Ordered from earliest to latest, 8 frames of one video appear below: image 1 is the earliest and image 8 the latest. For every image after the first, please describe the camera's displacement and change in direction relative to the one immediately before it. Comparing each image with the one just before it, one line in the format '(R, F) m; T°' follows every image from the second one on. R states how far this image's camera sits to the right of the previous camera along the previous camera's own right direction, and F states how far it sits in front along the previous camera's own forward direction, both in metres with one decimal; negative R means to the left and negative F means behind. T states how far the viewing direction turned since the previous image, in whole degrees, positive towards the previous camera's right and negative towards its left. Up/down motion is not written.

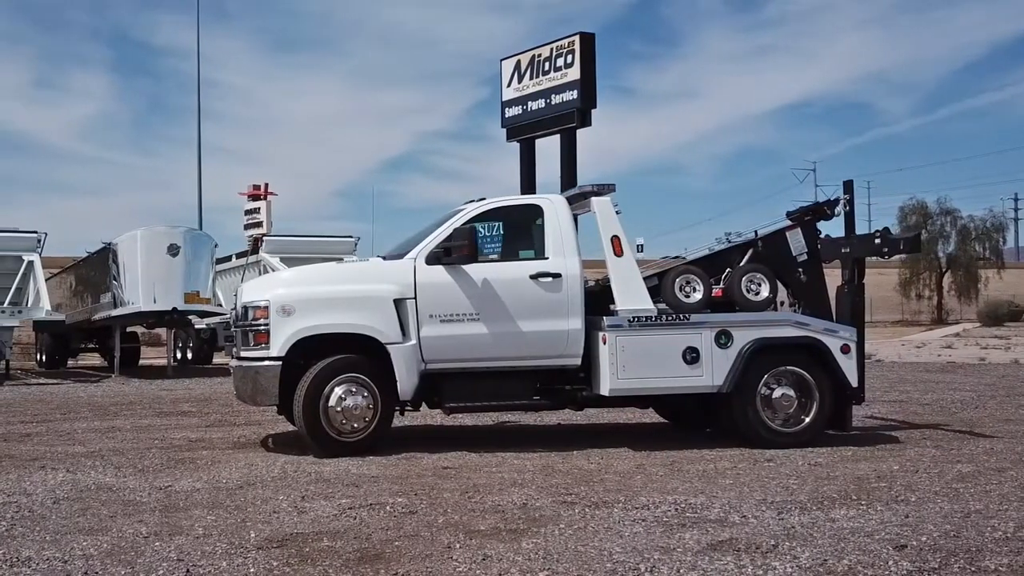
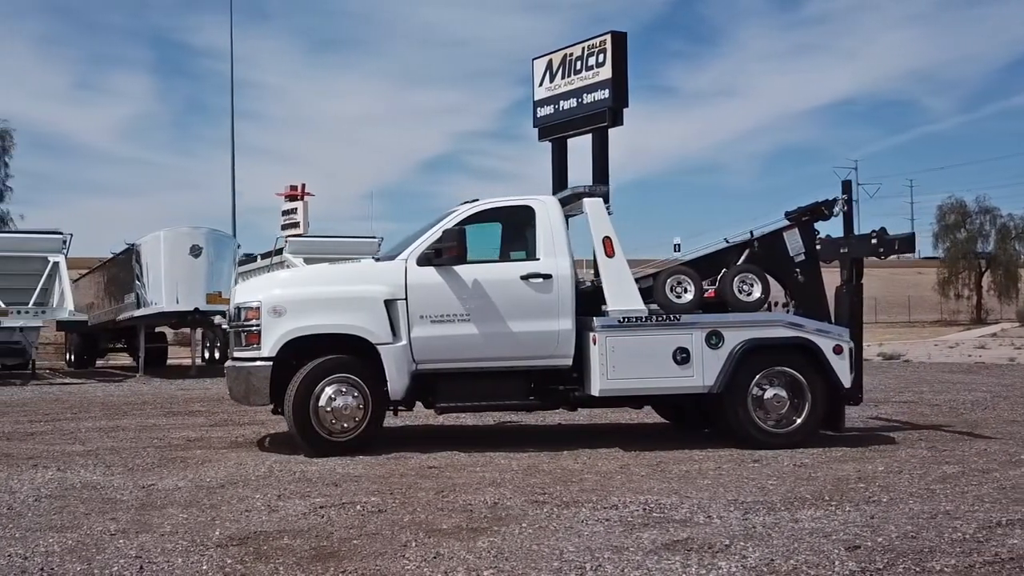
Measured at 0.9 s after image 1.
(+0.3, 0.0) m; -1°
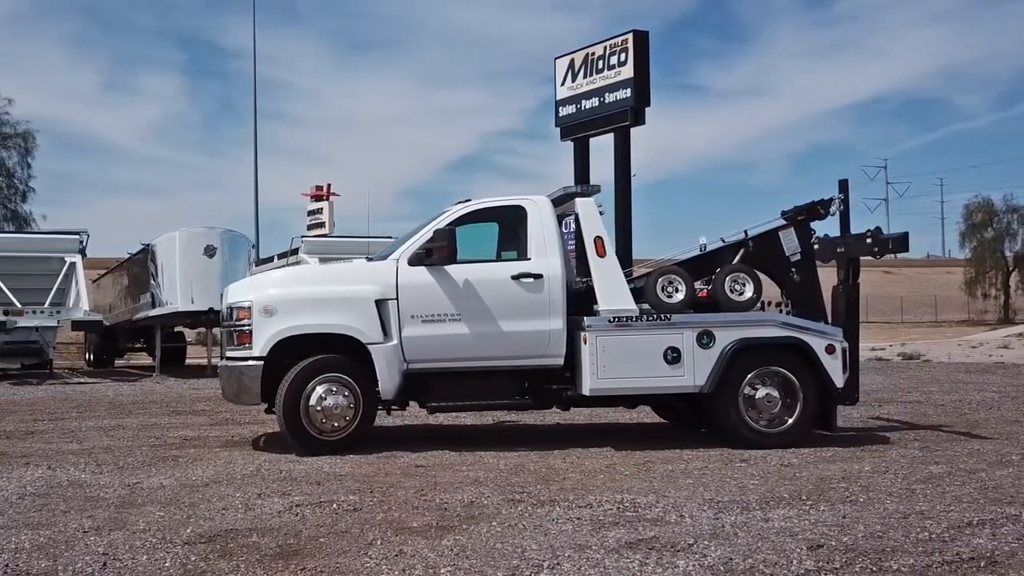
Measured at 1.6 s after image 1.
(+0.2, 0.0) m; -1°
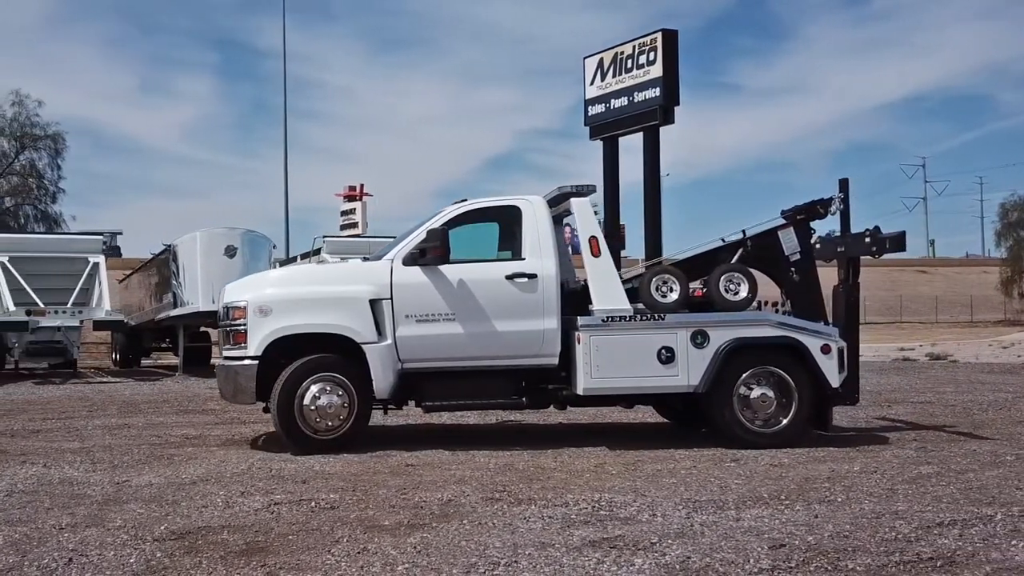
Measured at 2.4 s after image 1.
(+0.3, 0.0) m; -1°
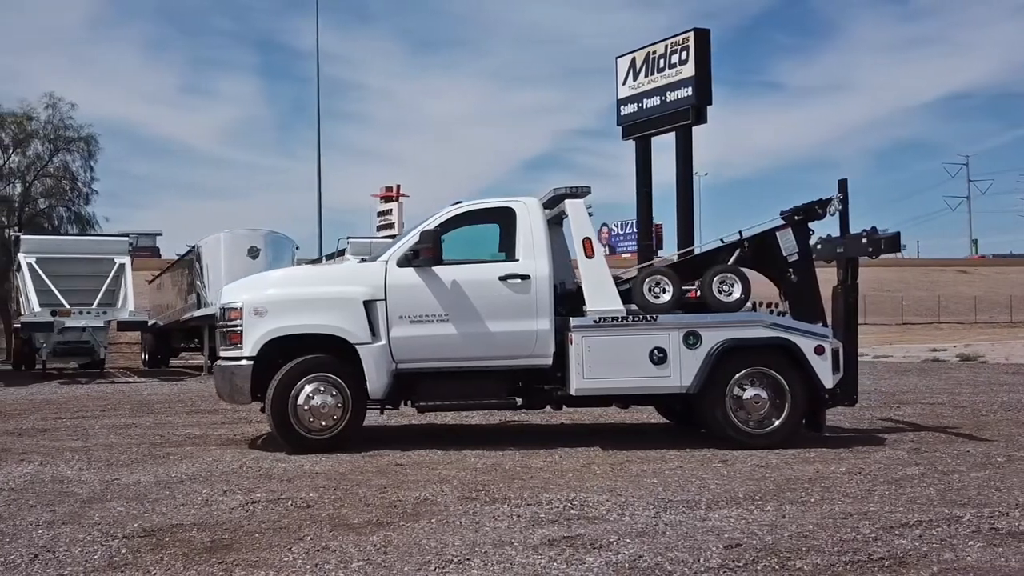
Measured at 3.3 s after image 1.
(+0.3, -0.1) m; -1°
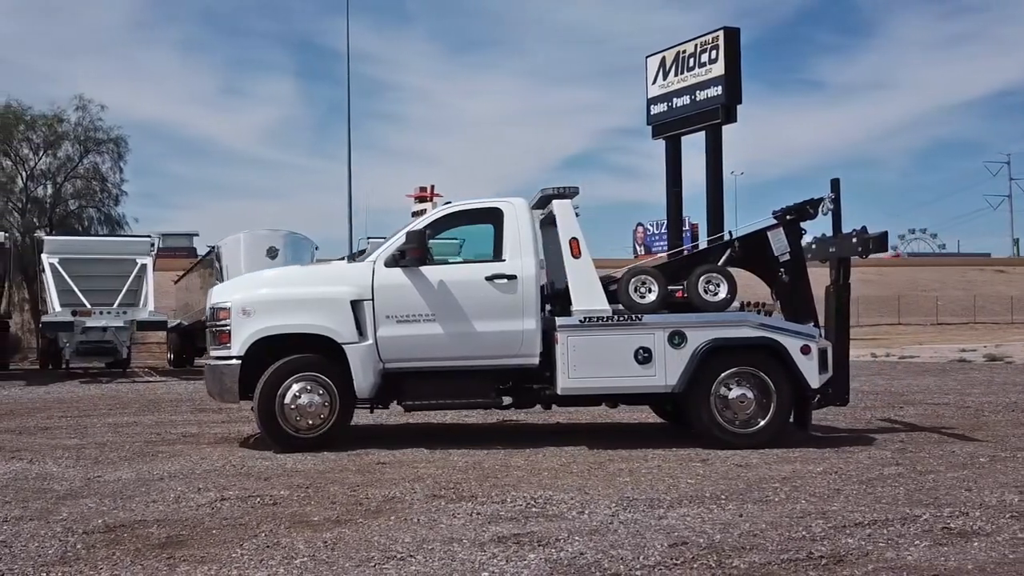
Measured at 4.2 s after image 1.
(+0.3, -0.1) m; -1°
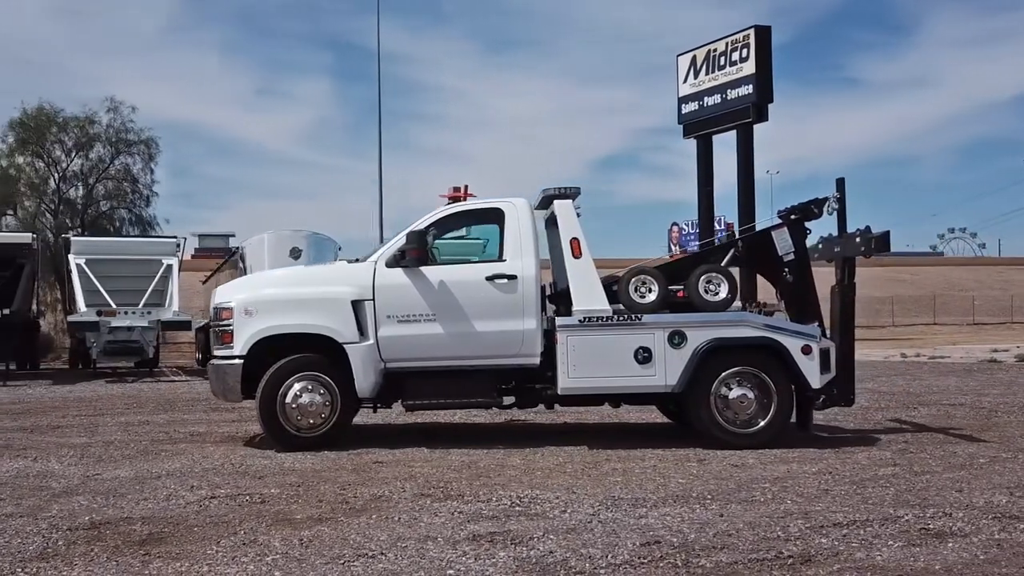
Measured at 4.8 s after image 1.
(+0.2, 0.0) m; -1°
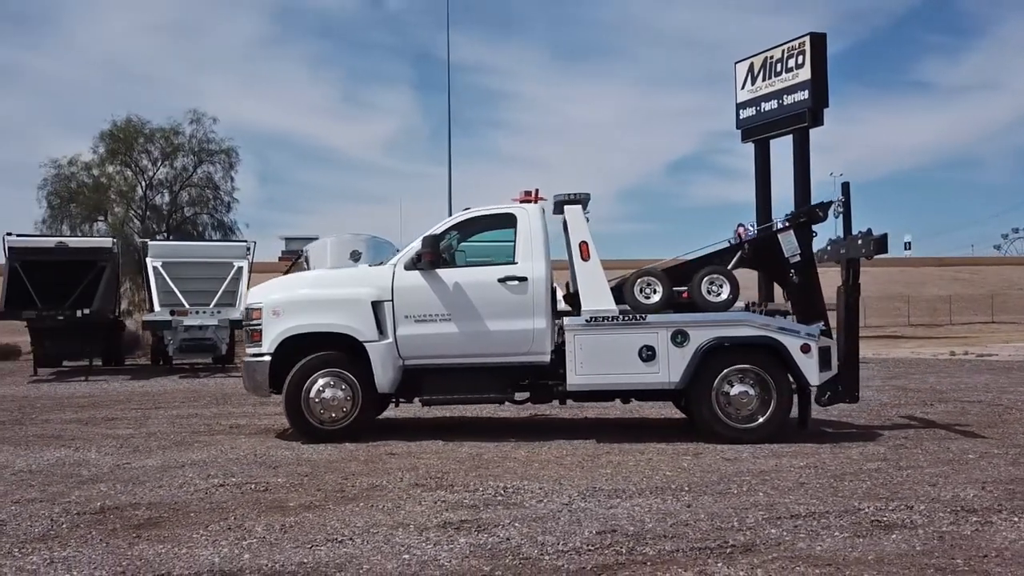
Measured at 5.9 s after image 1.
(+0.5, -0.4) m; -3°
